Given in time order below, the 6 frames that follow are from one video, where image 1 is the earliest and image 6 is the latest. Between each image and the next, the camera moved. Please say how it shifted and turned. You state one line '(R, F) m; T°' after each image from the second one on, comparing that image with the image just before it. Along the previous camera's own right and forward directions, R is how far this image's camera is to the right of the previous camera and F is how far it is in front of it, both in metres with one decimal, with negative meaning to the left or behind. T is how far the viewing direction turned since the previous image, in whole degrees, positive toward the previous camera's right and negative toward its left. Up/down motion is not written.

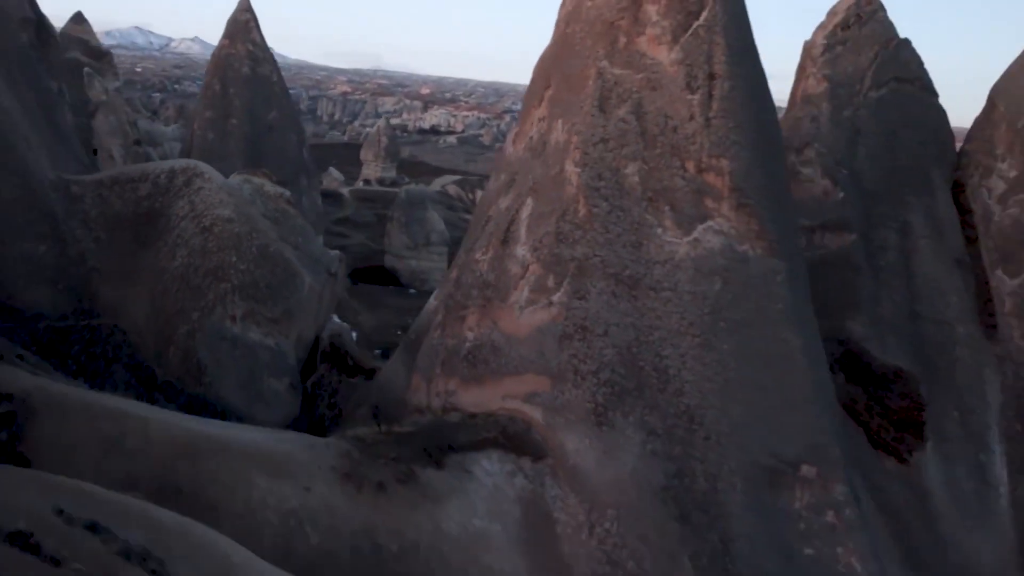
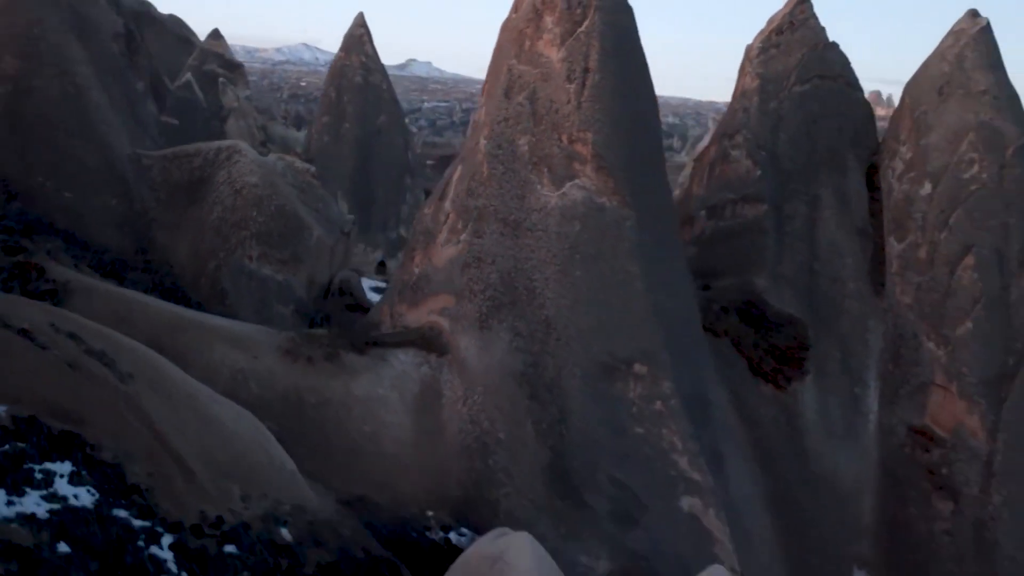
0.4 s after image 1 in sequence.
(+1.6, -1.4) m; -7°
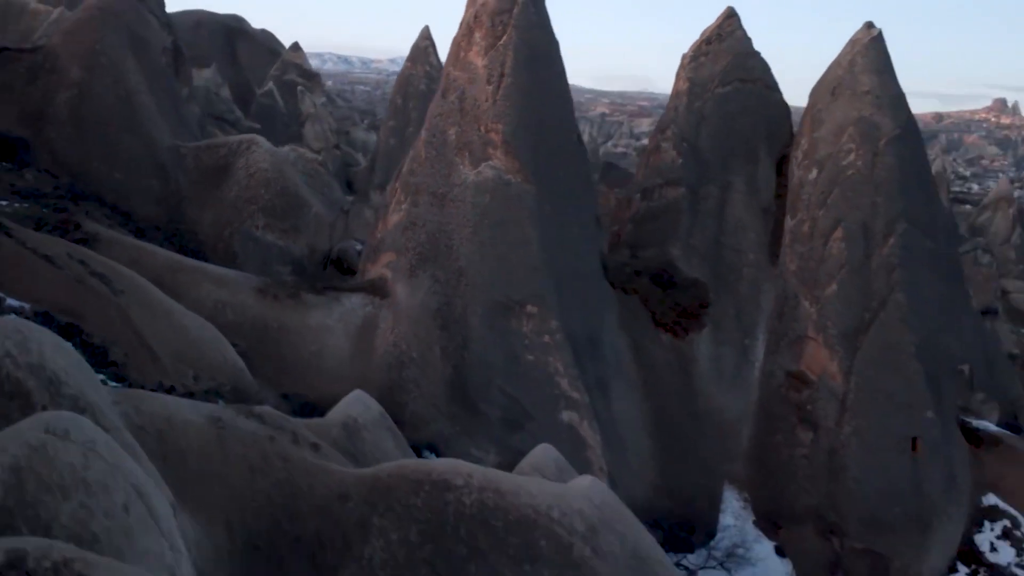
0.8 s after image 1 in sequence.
(+1.7, -1.5) m; -5°
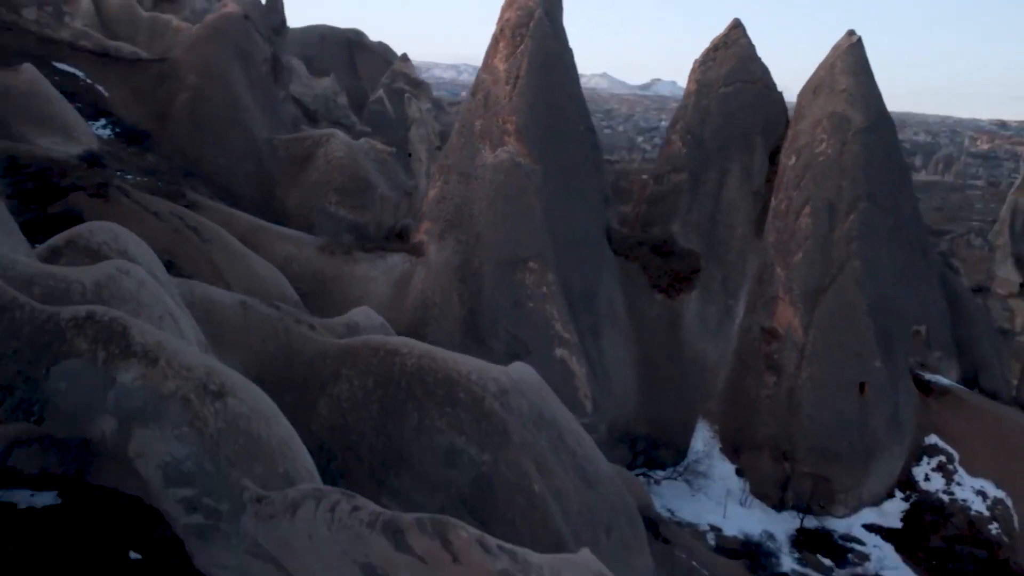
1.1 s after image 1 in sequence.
(+1.1, -1.1) m; -8°
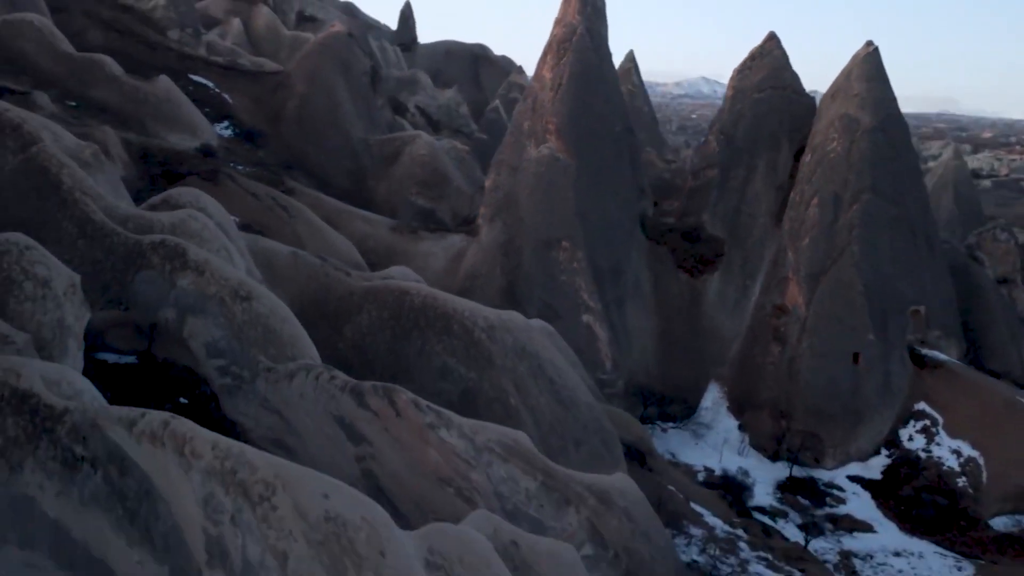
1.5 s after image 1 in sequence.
(+1.0, -0.7) m; -10°
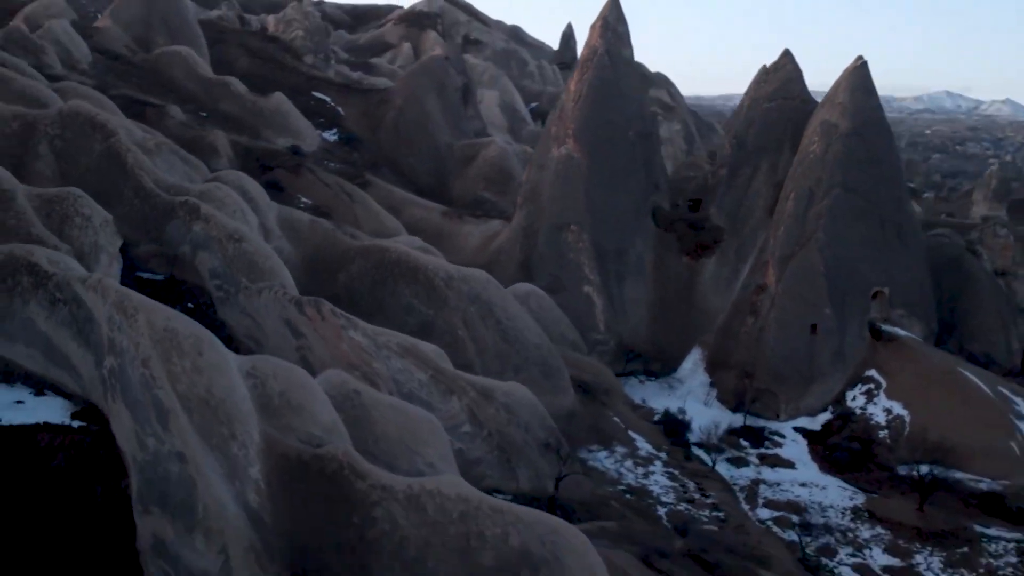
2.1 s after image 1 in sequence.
(+1.7, -0.7) m; -12°
